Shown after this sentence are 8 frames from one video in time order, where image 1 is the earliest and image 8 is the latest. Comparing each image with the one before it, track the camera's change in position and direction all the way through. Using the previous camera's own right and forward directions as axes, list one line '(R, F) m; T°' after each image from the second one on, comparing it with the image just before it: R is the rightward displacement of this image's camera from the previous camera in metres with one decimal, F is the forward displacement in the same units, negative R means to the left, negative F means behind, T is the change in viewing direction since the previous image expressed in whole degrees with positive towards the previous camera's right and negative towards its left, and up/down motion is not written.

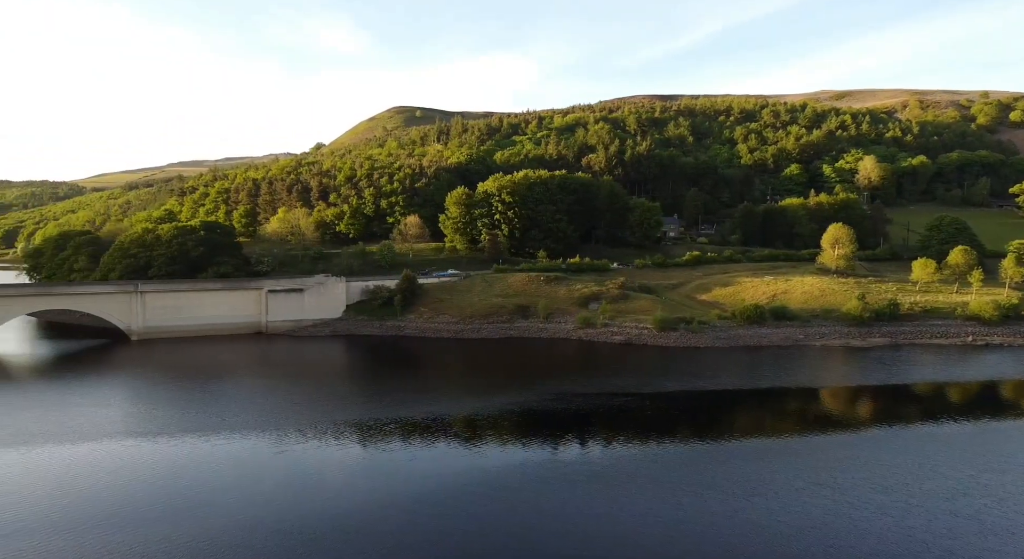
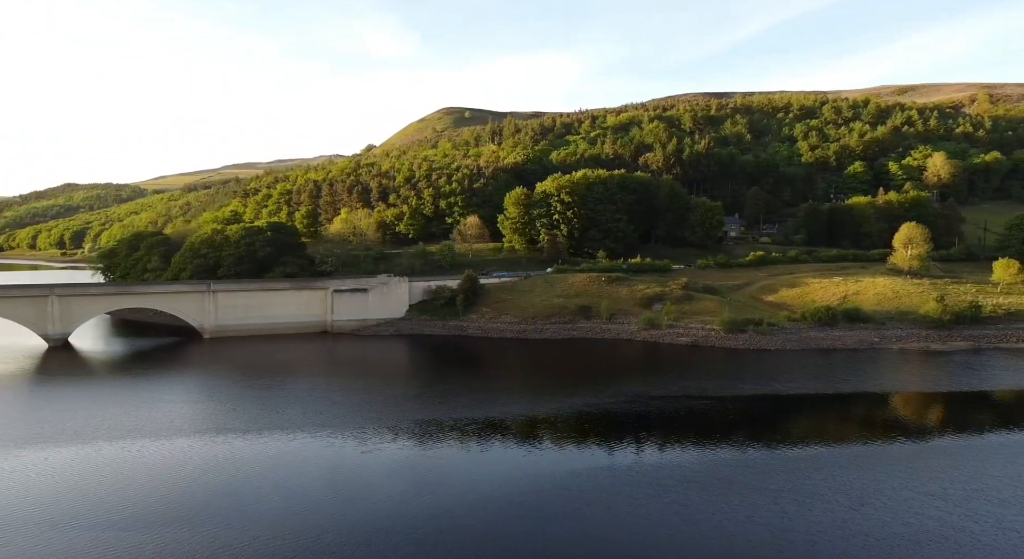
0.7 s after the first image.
(-1.4, 0.0) m; -4°
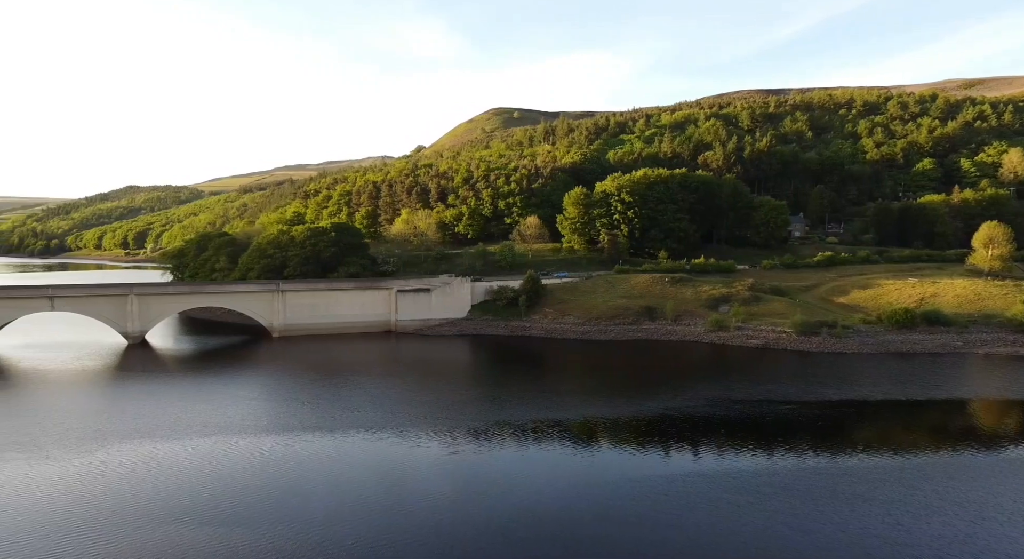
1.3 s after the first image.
(-1.5, +0.1) m; -4°
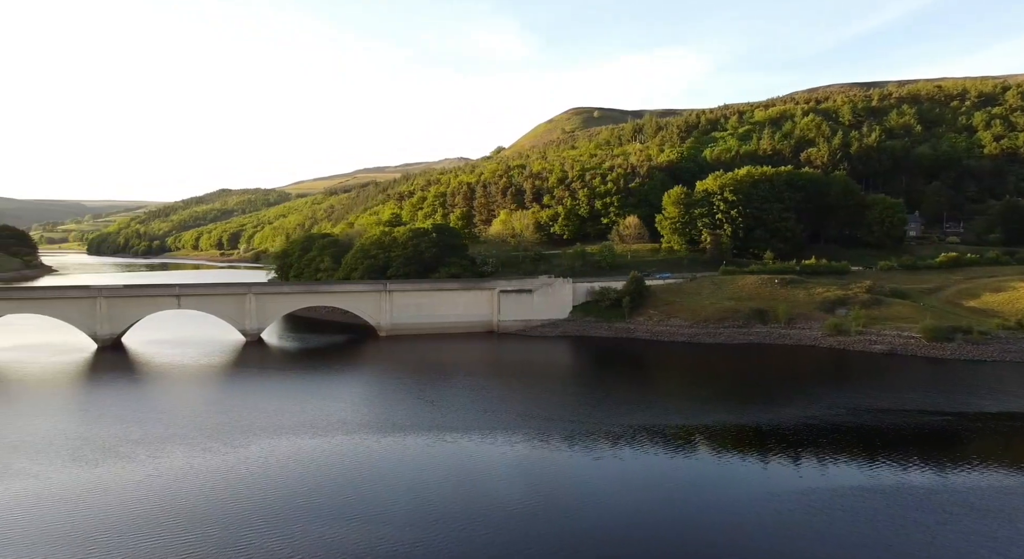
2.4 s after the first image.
(-2.5, +0.2) m; -6°
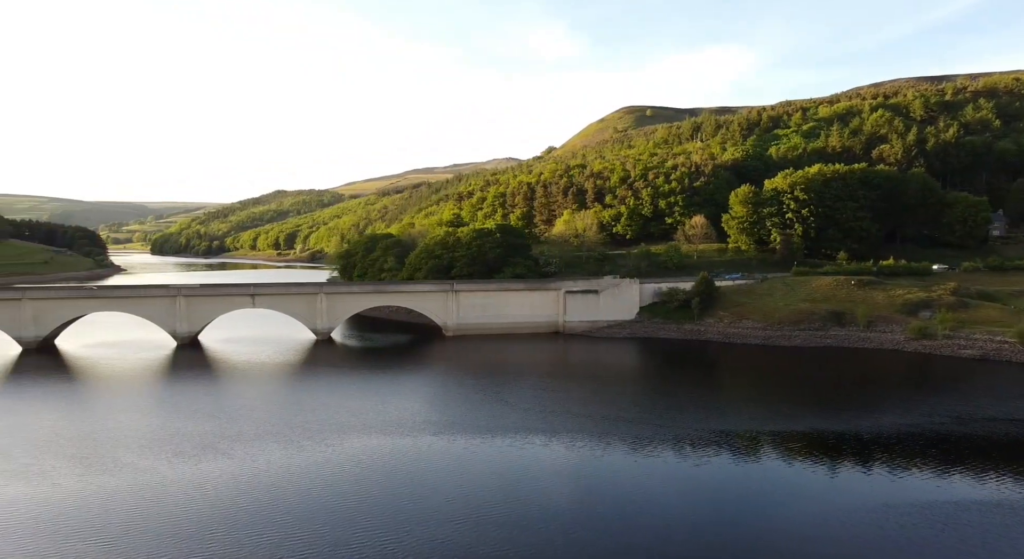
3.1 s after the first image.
(-1.6, +0.2) m; -4°
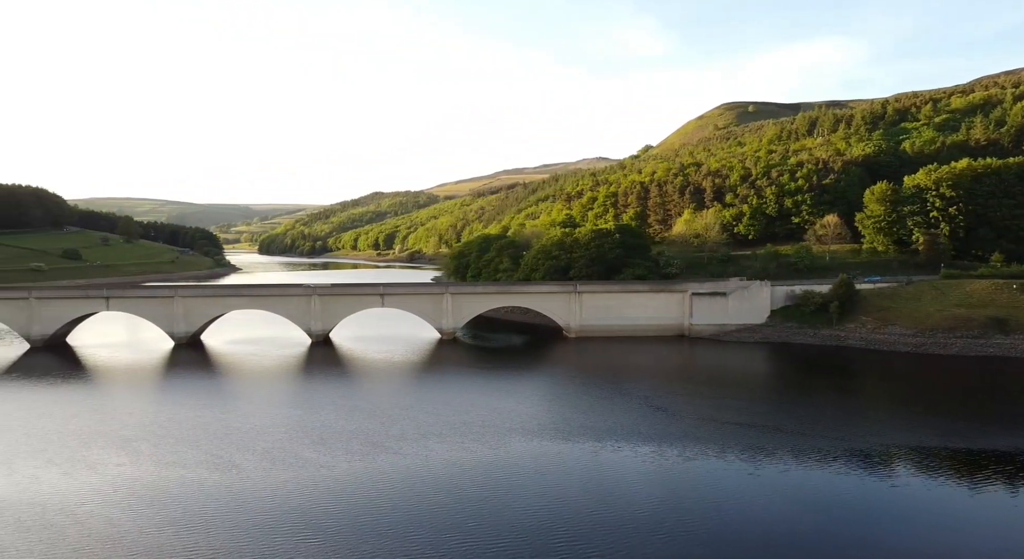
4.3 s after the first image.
(-2.9, +0.3) m; -7°
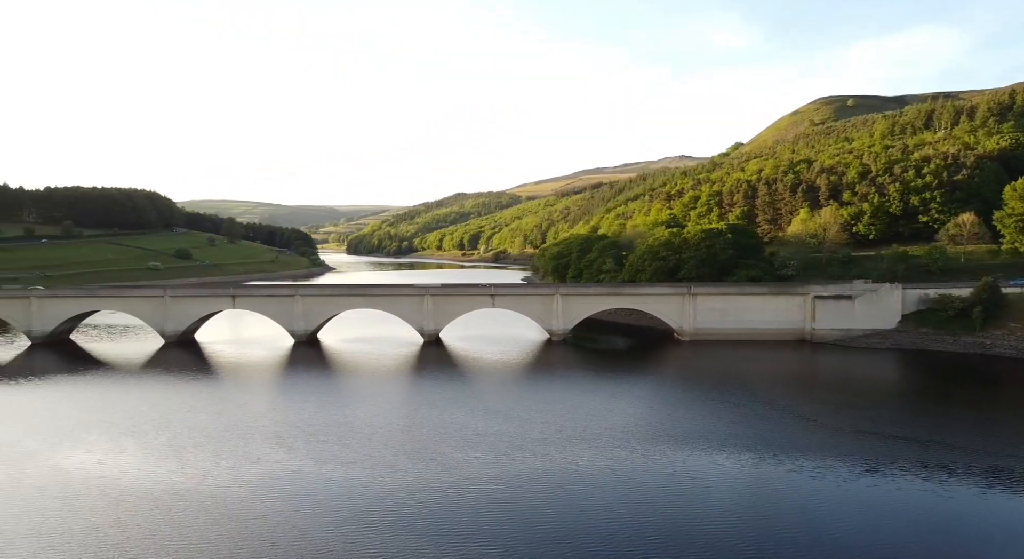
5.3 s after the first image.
(-2.6, +0.4) m; -6°
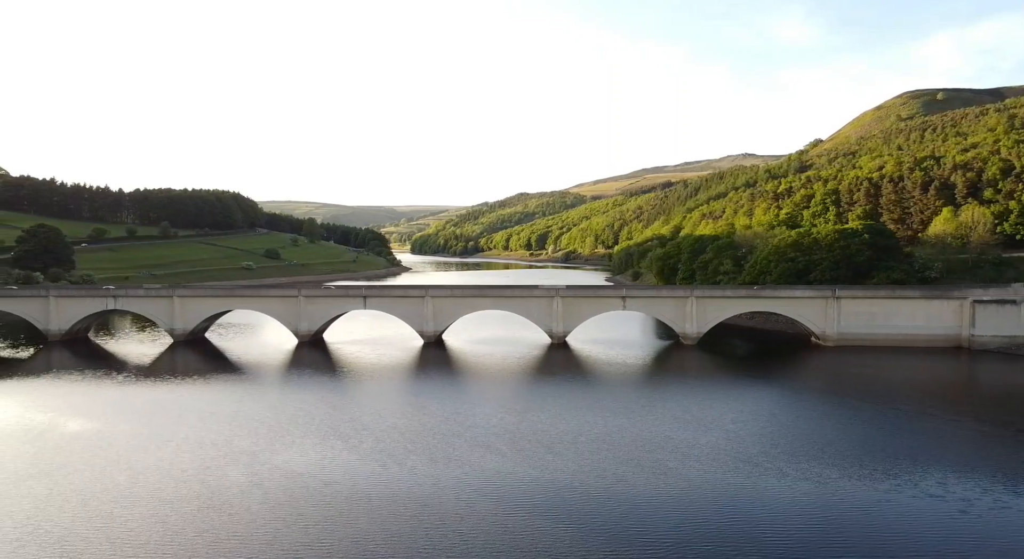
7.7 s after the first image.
(-5.9, +0.9) m; -4°
